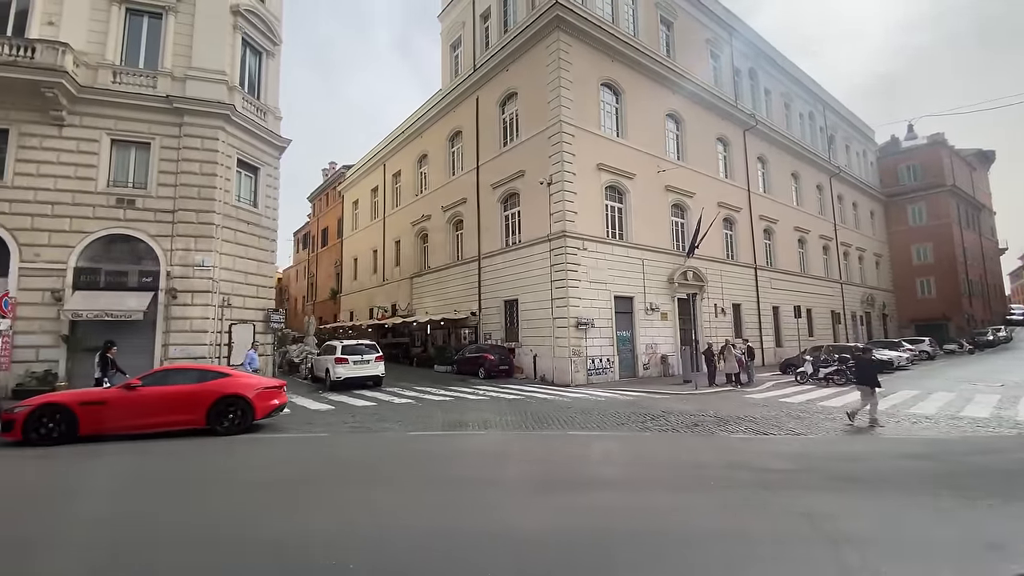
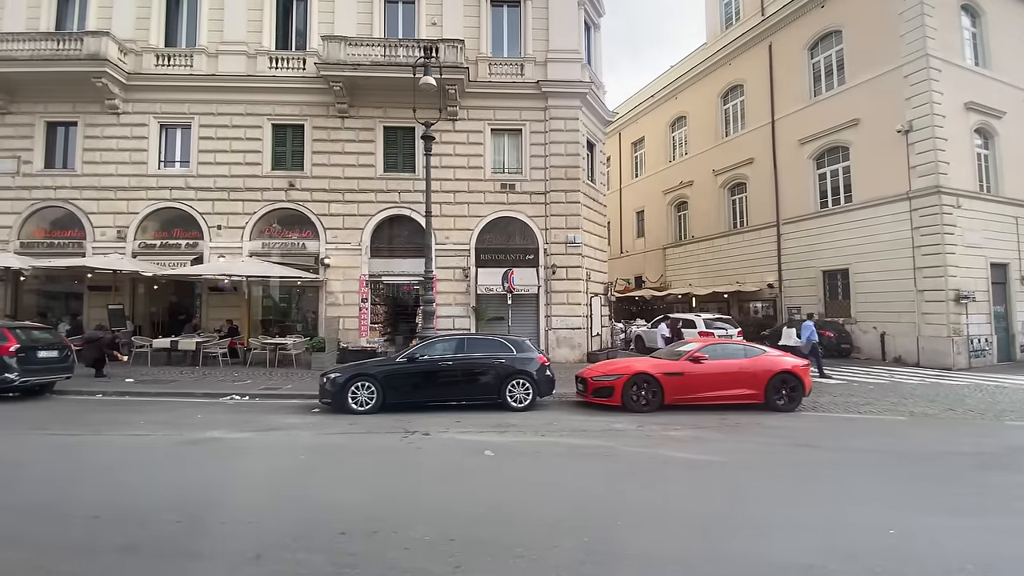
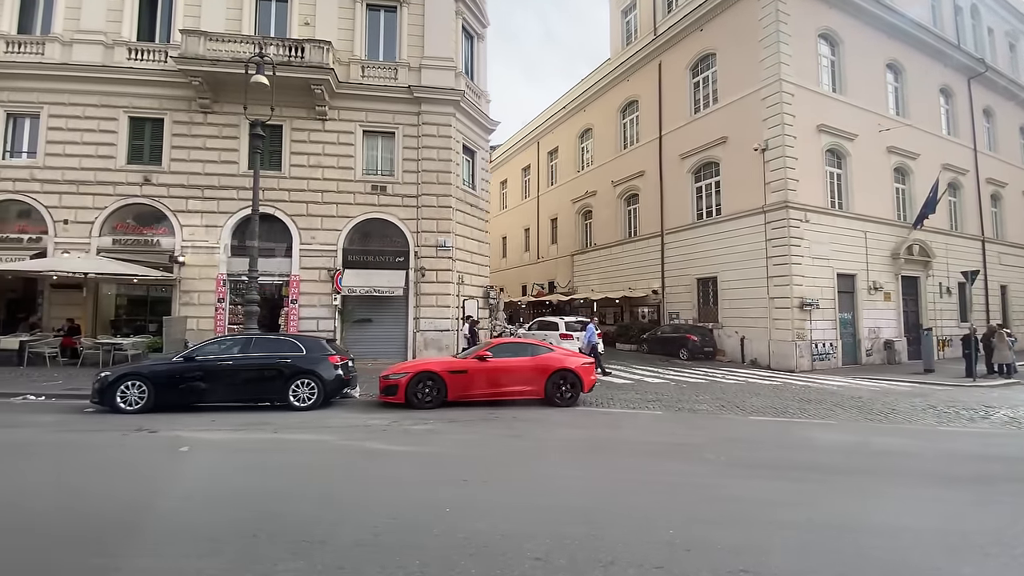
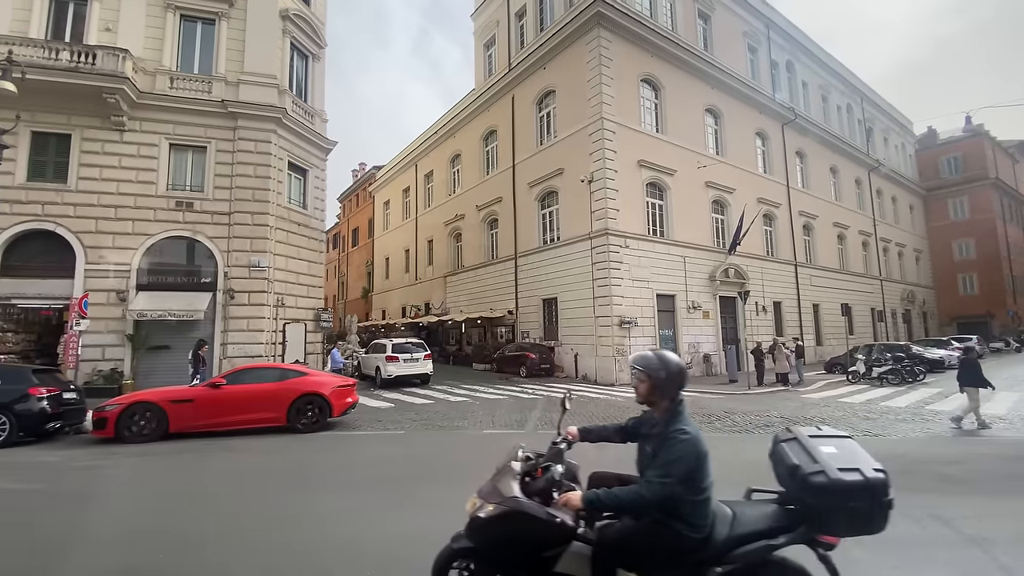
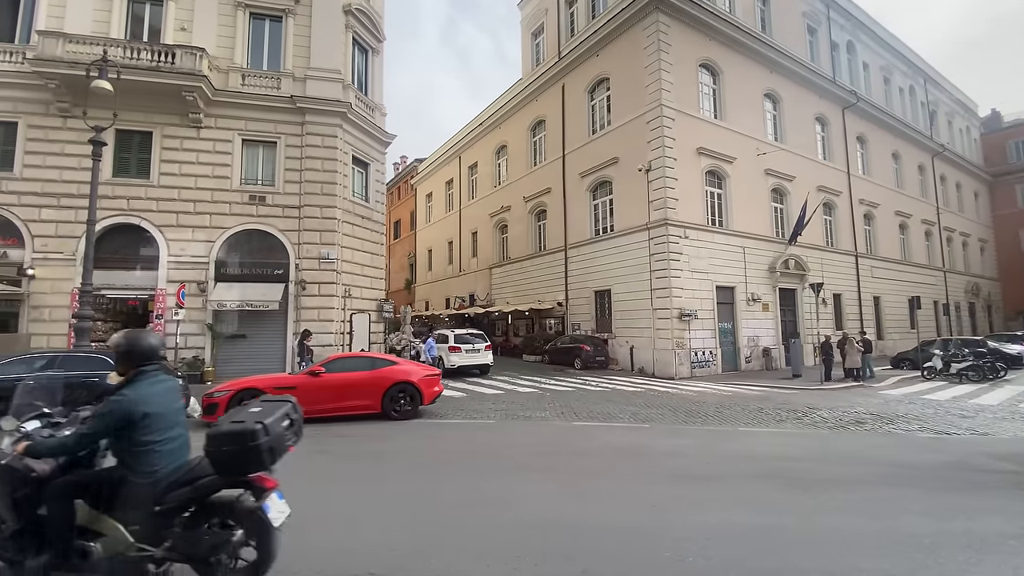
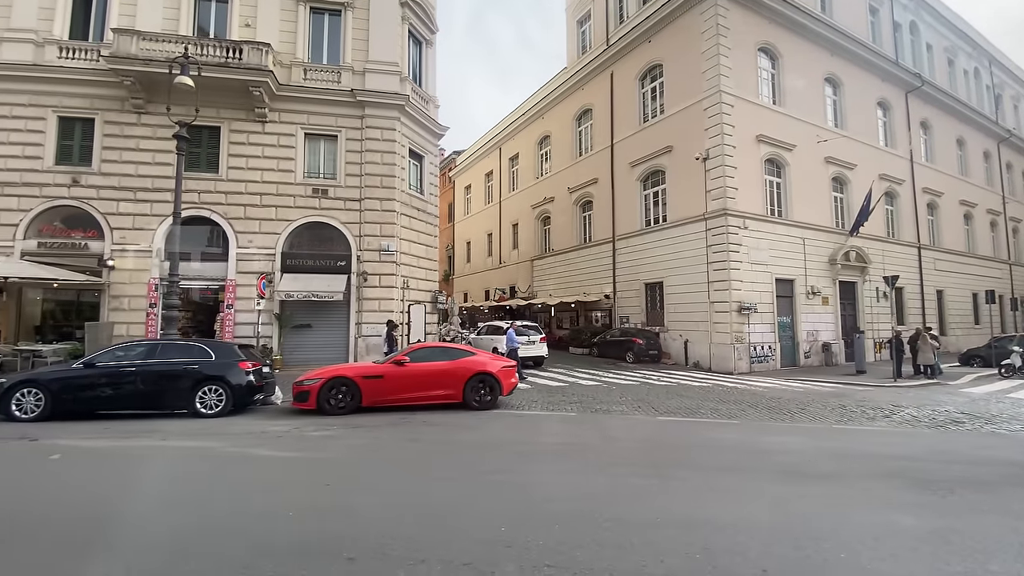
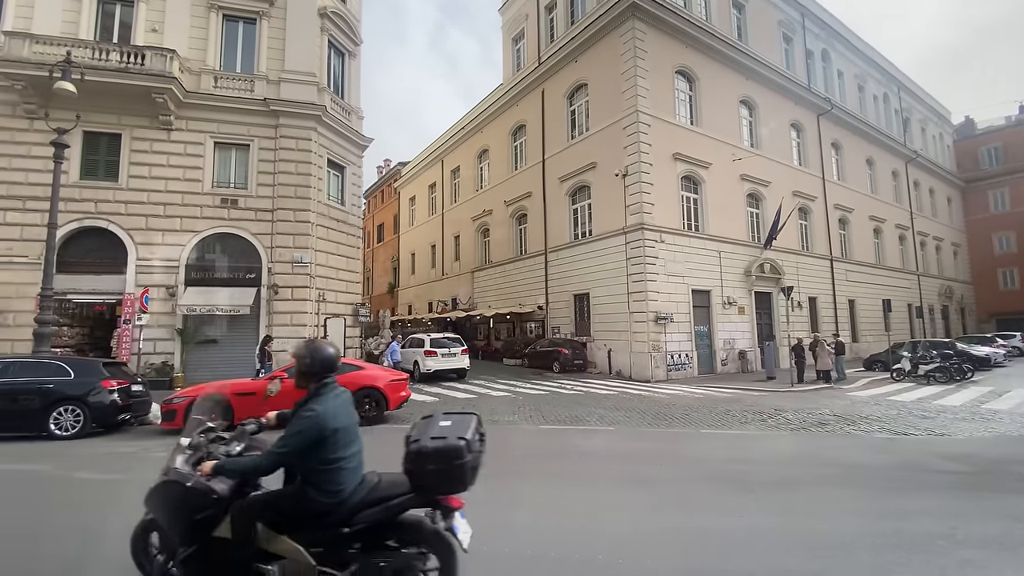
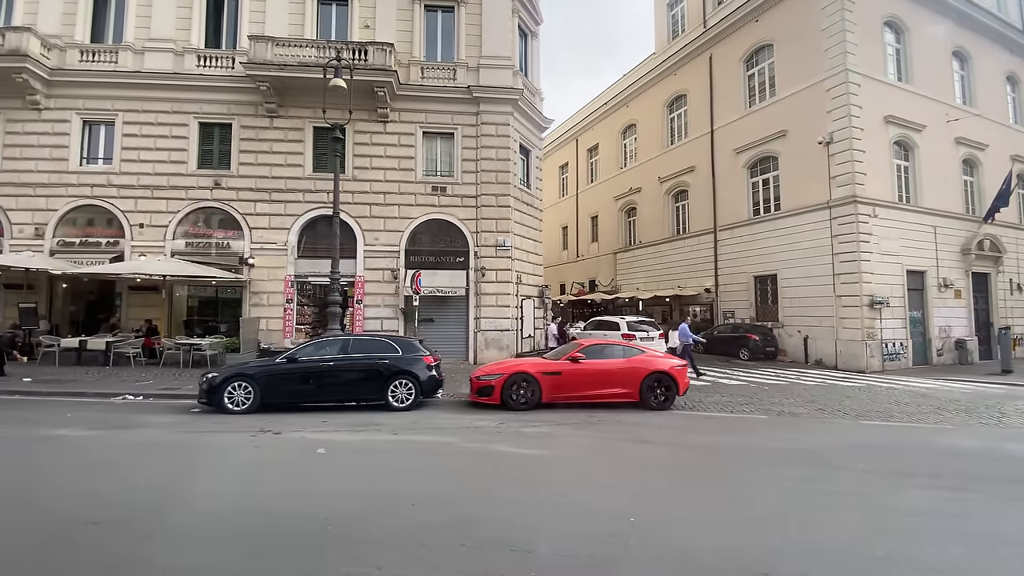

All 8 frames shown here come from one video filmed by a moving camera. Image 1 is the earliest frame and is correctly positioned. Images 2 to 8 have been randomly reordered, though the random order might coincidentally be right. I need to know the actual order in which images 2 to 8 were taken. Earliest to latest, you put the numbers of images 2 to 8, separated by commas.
4, 7, 5, 6, 3, 8, 2
